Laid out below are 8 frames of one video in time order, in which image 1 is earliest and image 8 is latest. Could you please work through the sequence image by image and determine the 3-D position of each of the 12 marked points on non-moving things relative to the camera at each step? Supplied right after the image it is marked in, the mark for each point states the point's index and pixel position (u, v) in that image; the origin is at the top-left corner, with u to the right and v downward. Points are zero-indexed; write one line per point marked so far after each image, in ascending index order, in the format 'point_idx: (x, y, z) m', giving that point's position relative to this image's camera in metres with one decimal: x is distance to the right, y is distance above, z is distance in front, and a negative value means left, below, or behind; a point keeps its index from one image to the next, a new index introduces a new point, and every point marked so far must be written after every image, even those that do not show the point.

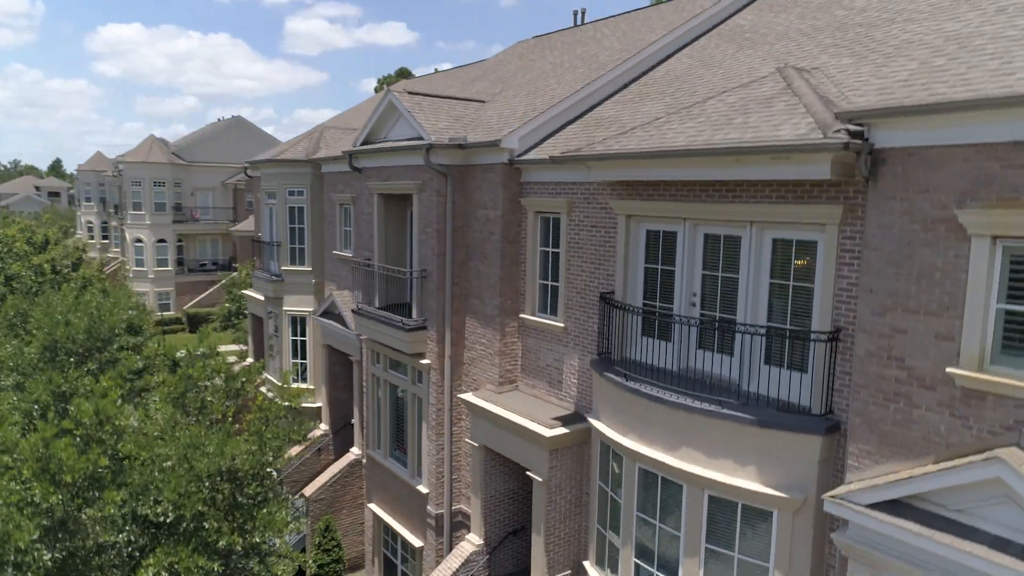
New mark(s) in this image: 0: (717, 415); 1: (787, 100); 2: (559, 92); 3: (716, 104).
0: (+2.8, -1.7, +9.7) m
1: (+3.7, +2.6, +9.7) m
2: (+1.0, +4.2, +15.5) m
3: (+3.1, +2.8, +10.9) m
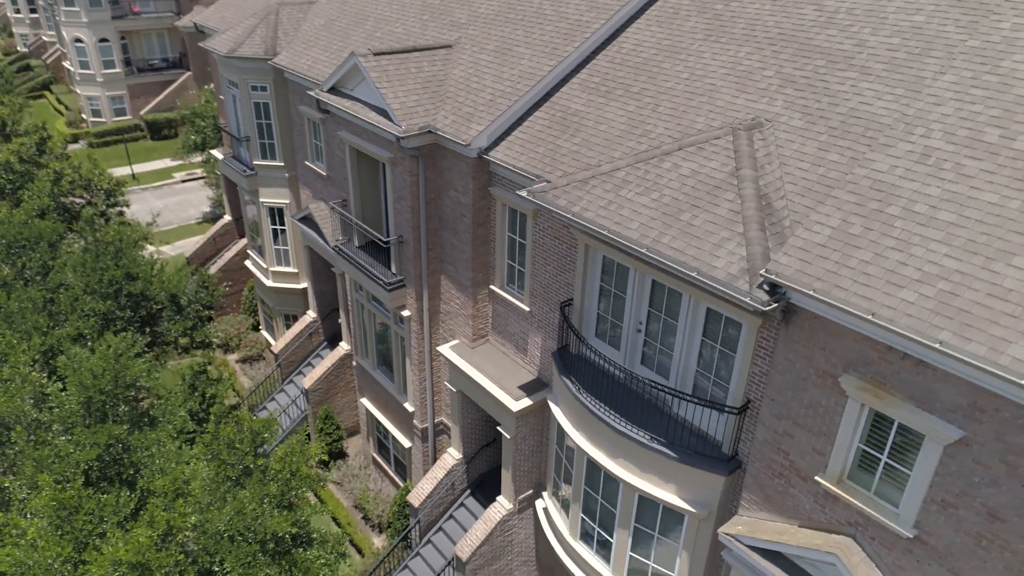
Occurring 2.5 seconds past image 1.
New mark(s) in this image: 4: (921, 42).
0: (+2.3, -2.7, +12.2) m
1: (+3.3, +1.3, +10.7) m
2: (+0.3, +4.9, +15.5) m
3: (+2.6, +1.9, +11.7) m
4: (+6.8, +4.1, +11.8) m
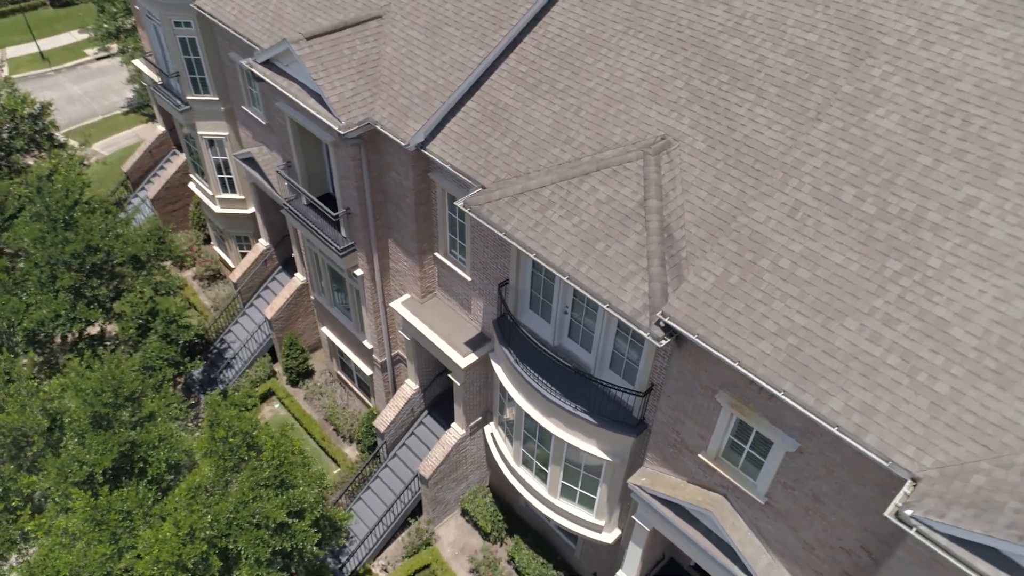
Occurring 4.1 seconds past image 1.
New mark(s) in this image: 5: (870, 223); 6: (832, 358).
0: (+1.3, -2.7, +14.9) m
1: (+2.2, +1.0, +12.6) m
2: (-1.3, +5.4, +16.1) m
3: (+1.4, +1.7, +13.4) m
4: (+5.5, +4.1, +13.2) m
5: (+5.6, +1.0, +11.1) m
6: (+4.7, -1.0, +10.4) m
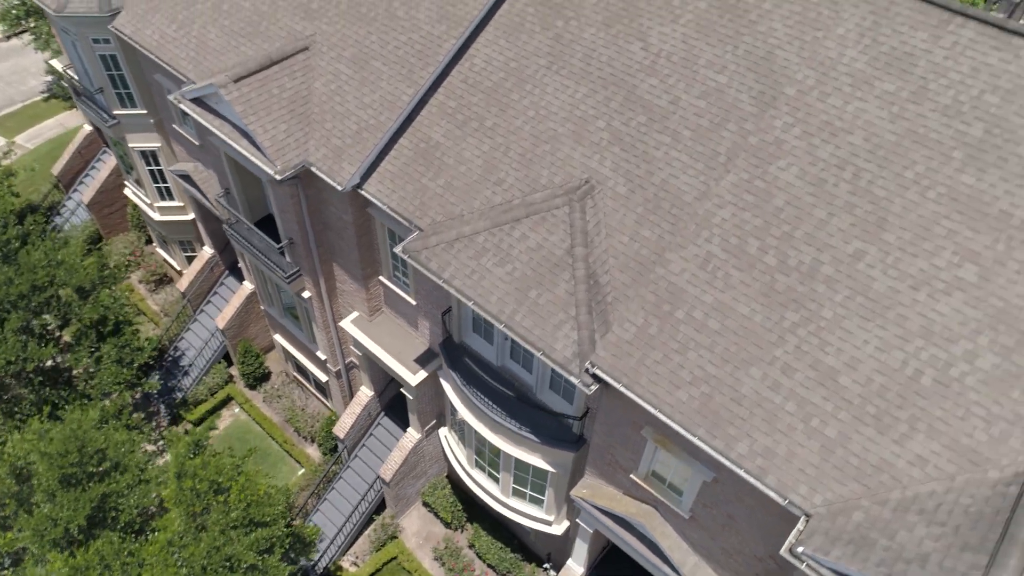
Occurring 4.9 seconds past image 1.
0: (+0.1, -3.3, +16.2) m
1: (+1.0, +0.1, +13.5) m
2: (-2.9, +4.6, +16.3) m
3: (+0.2, +0.9, +14.2) m
4: (+4.1, +3.5, +14.0) m
5: (+4.5, +0.2, +12.2) m
6: (+3.7, -1.9, +11.7) m
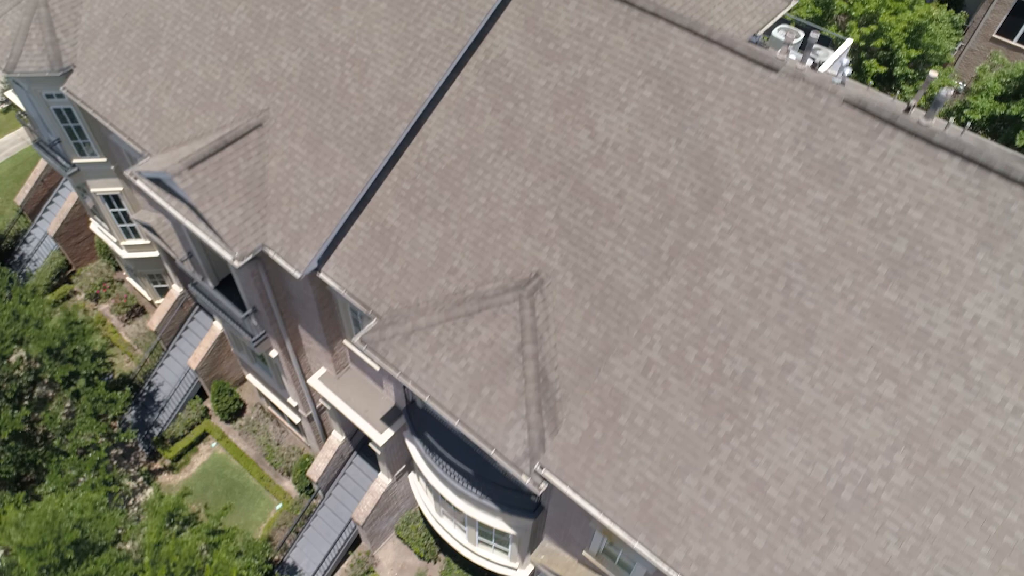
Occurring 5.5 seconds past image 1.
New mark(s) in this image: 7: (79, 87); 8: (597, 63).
0: (-0.8, -5.1, +17.0) m
1: (+0.1, -1.9, +14.1) m
2: (-4.0, +2.8, +16.5) m
3: (-0.8, -1.0, +14.7) m
4: (+3.1, +1.7, +14.4) m
5: (+3.5, -1.7, +12.9) m
6: (+2.9, -3.9, +12.5) m
7: (-12.1, +5.6, +19.9) m
8: (+1.9, +5.0, +15.8) m
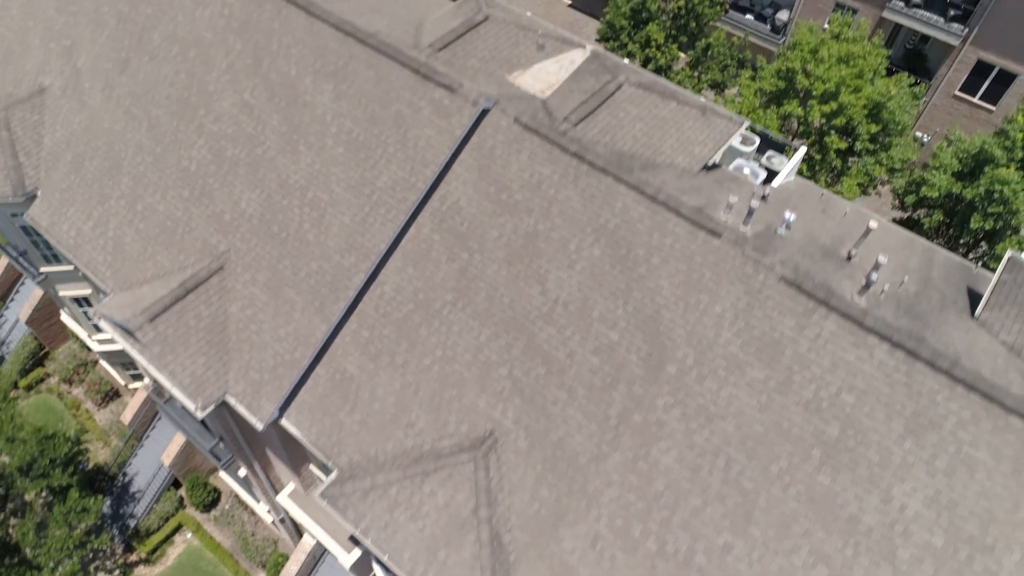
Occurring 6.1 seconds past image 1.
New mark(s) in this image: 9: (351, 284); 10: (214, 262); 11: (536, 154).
0: (-1.7, -8.5, +17.5) m
1: (-0.8, -5.3, +14.6) m
2: (-5.1, -0.7, +16.8) m
3: (-1.7, -4.5, +15.1) m
4: (+2.1, -1.7, +14.9) m
5: (+2.6, -5.1, +13.4) m
6: (+2.0, -7.3, +13.0) m
7: (-13.2, +2.1, +20.1) m
8: (+0.8, +1.6, +16.1) m
9: (-3.8, +0.1, +16.7) m
10: (-7.4, +0.7, +17.8) m
11: (+0.6, +3.1, +16.6) m
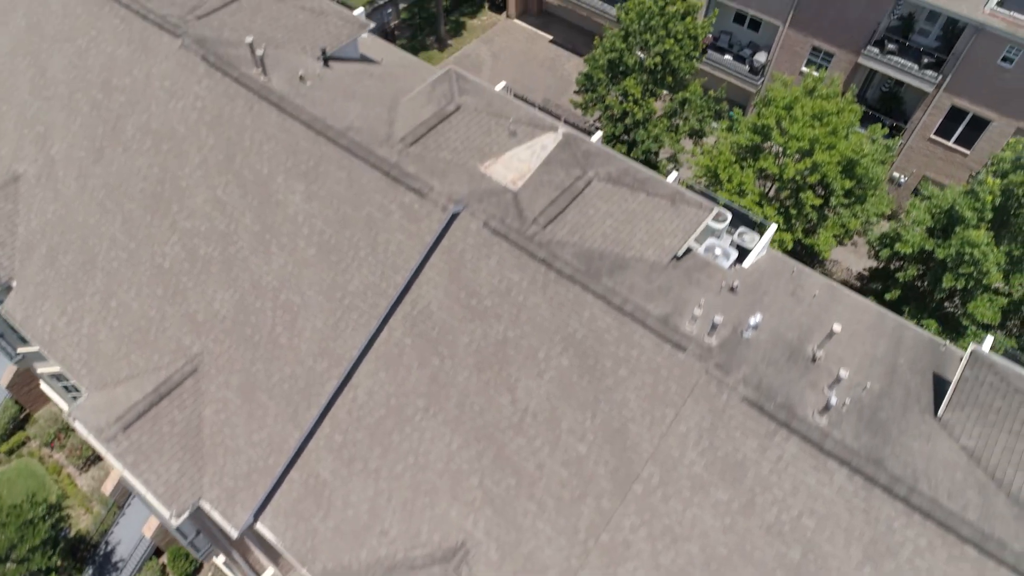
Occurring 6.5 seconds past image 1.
0: (-2.3, -11.0, +17.6) m
1: (-1.4, -7.7, +14.8) m
2: (-5.7, -3.2, +17.0) m
3: (-2.4, -7.0, +15.3) m
4: (+1.5, -4.1, +15.1) m
5: (+2.1, -7.5, +13.6) m
6: (+1.5, -9.8, +13.2) m
7: (-14.0, -0.6, +20.1) m
8: (+0.1, -0.8, +16.3) m
9: (-4.4, -2.4, +16.8) m
10: (-8.1, -1.9, +17.9) m
11: (-0.2, +0.7, +16.8) m
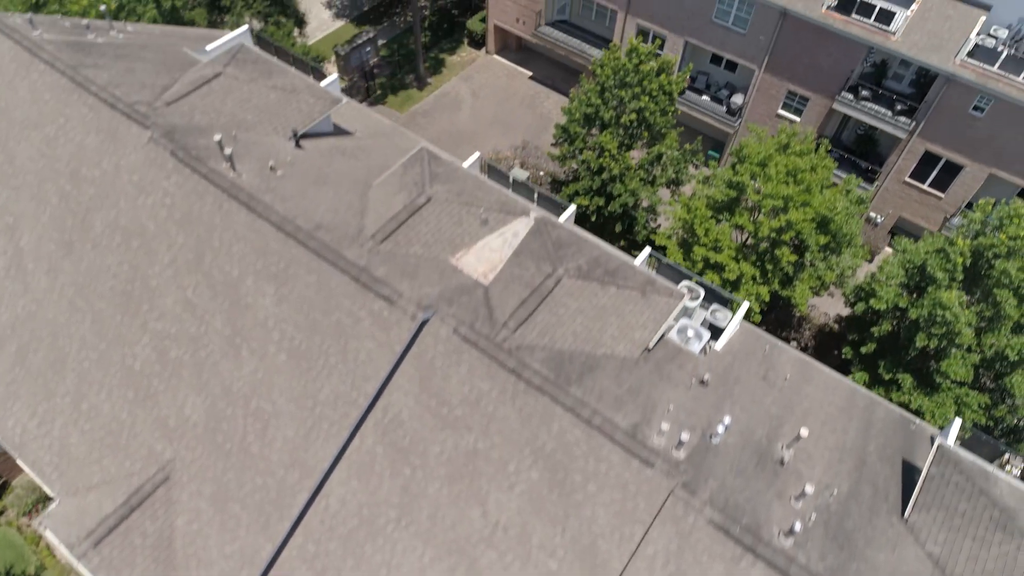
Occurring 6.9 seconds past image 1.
0: (-2.8, -13.6, +17.7) m
1: (-2.0, -10.3, +14.8) m
2: (-6.4, -5.9, +17.0) m
3: (-2.9, -9.5, +15.3) m
4: (+0.8, -6.7, +15.2) m
5: (+1.5, -10.1, +13.7) m
6: (+1.0, -12.3, +13.3) m
7: (-14.7, -3.3, +20.0) m
8: (-0.6, -3.4, +16.4) m
9: (-5.1, -5.1, +16.8) m
10: (-8.8, -4.6, +17.8) m
11: (-0.9, -1.9, +16.9) m
